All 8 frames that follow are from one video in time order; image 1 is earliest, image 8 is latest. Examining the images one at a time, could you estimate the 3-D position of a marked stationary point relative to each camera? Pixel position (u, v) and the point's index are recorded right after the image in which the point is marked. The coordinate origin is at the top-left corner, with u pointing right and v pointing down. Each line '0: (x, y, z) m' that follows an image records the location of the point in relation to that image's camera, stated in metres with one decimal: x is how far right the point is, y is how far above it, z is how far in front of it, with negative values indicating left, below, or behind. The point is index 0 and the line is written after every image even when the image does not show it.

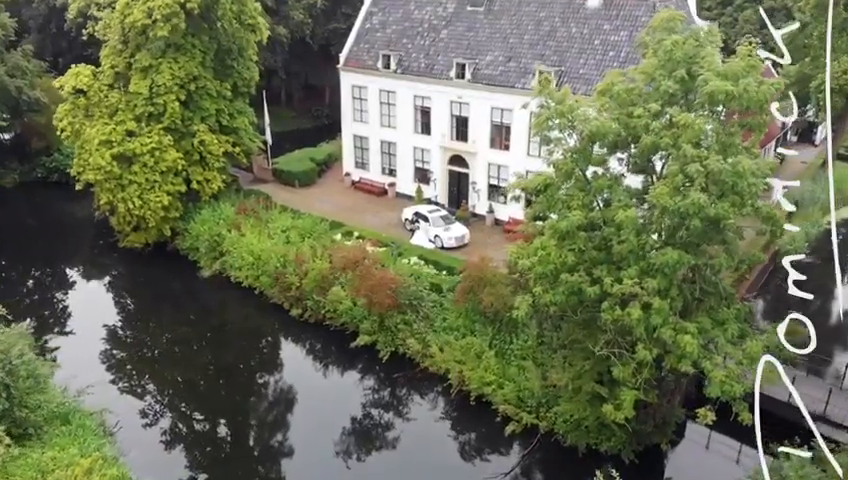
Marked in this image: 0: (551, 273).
0: (+2.9, -0.8, +17.1) m
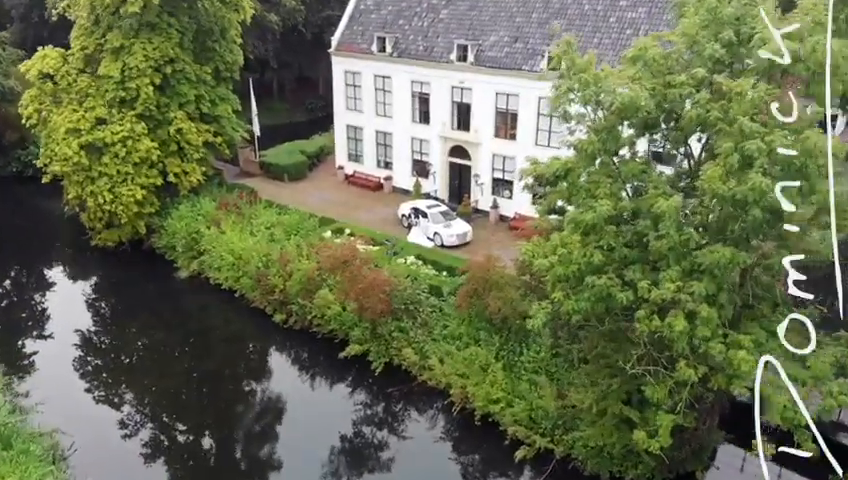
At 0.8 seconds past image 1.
0: (+2.9, -0.7, +14.3) m
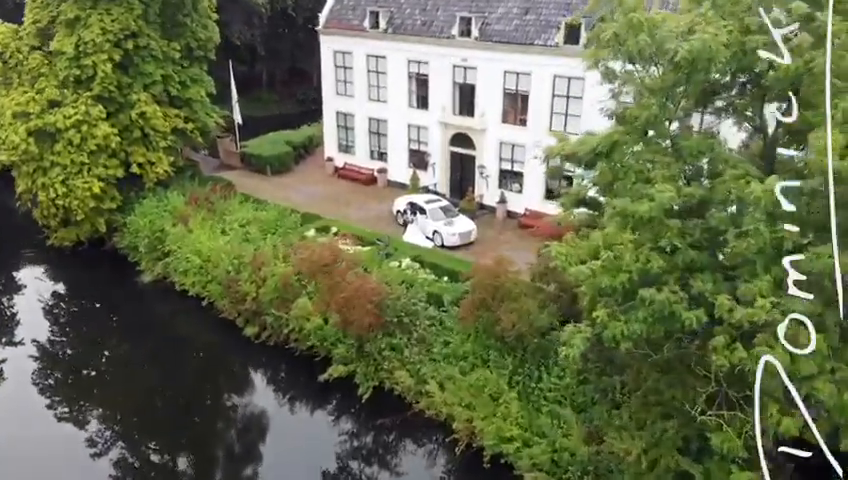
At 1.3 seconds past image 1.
0: (+2.8, -0.7, +10.6) m
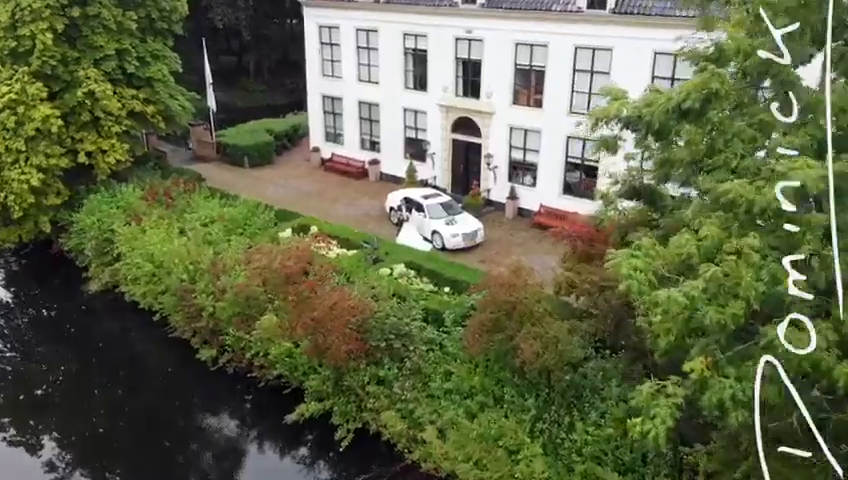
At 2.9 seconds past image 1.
0: (+2.7, -0.7, +6.7) m
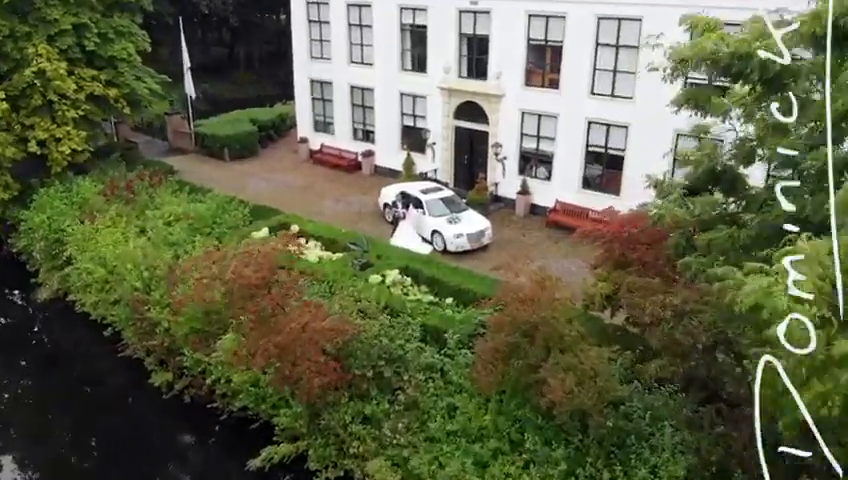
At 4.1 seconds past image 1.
0: (+2.7, -0.8, +3.8) m
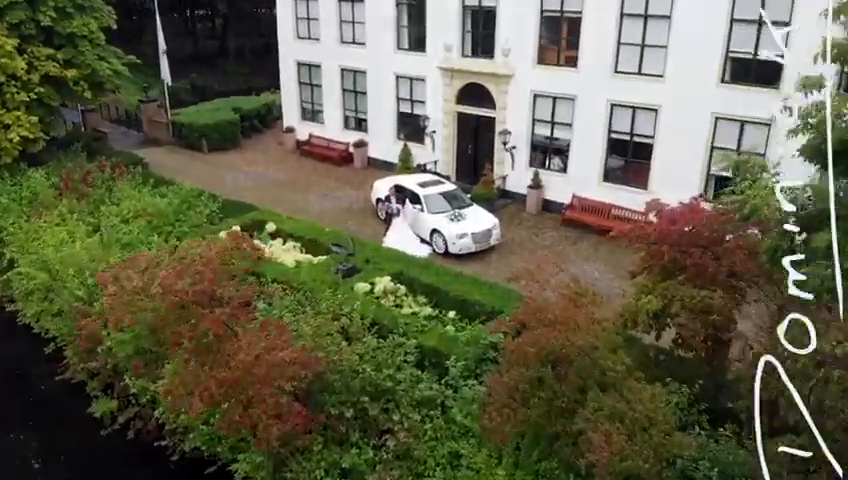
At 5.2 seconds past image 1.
0: (+2.6, -0.8, +1.3) m
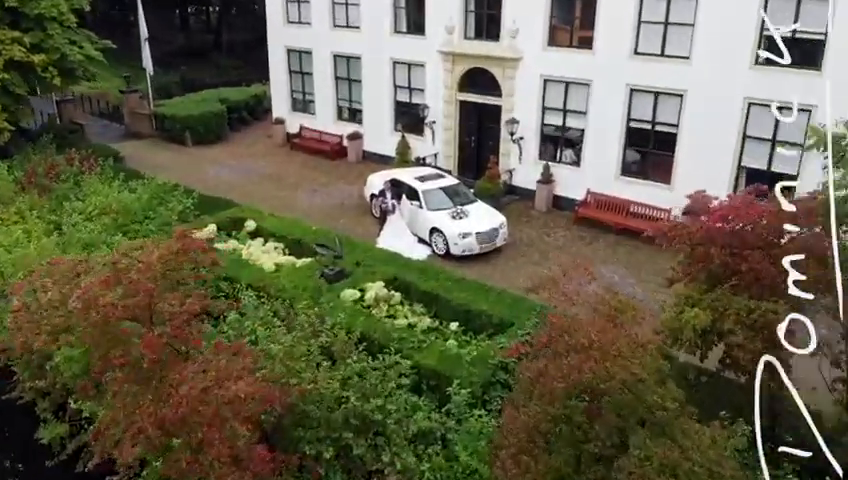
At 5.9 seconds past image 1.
0: (+2.6, -0.8, -0.3) m
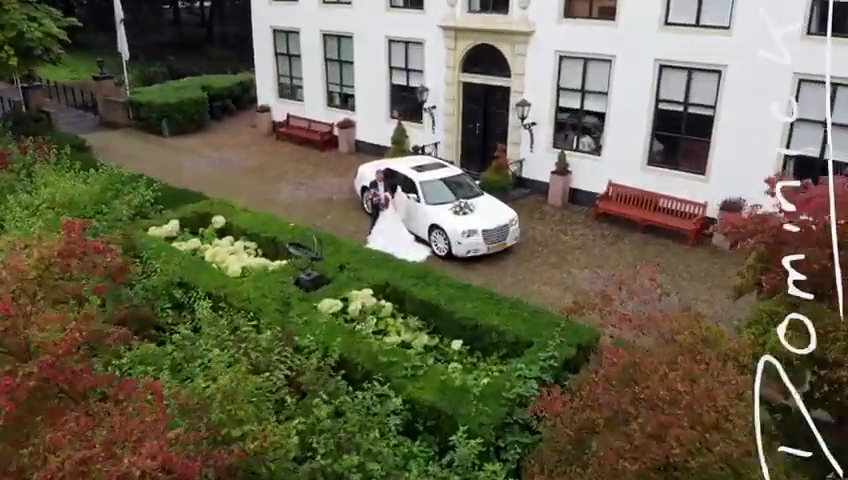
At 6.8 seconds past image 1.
0: (+2.5, -0.8, -2.2) m
